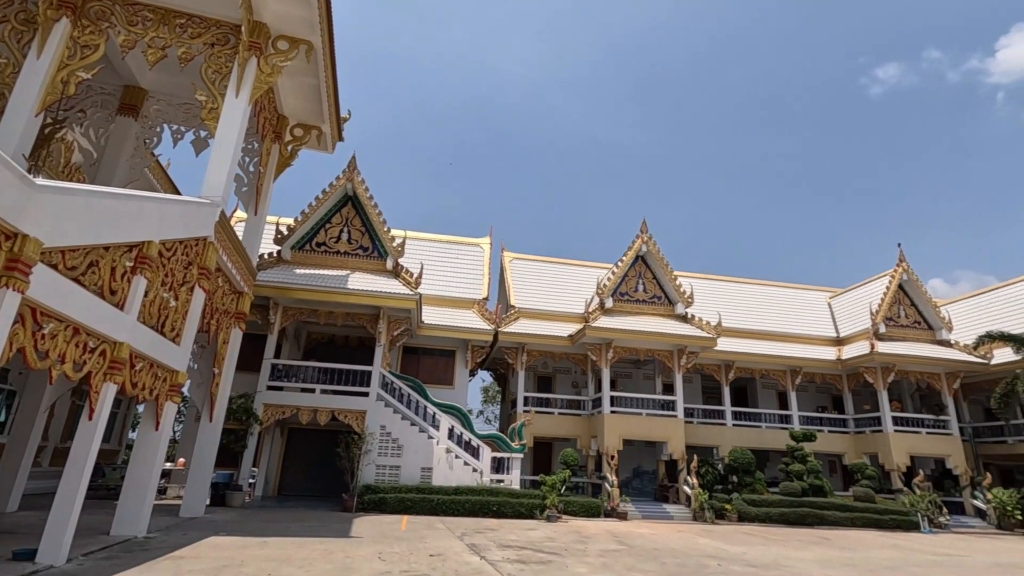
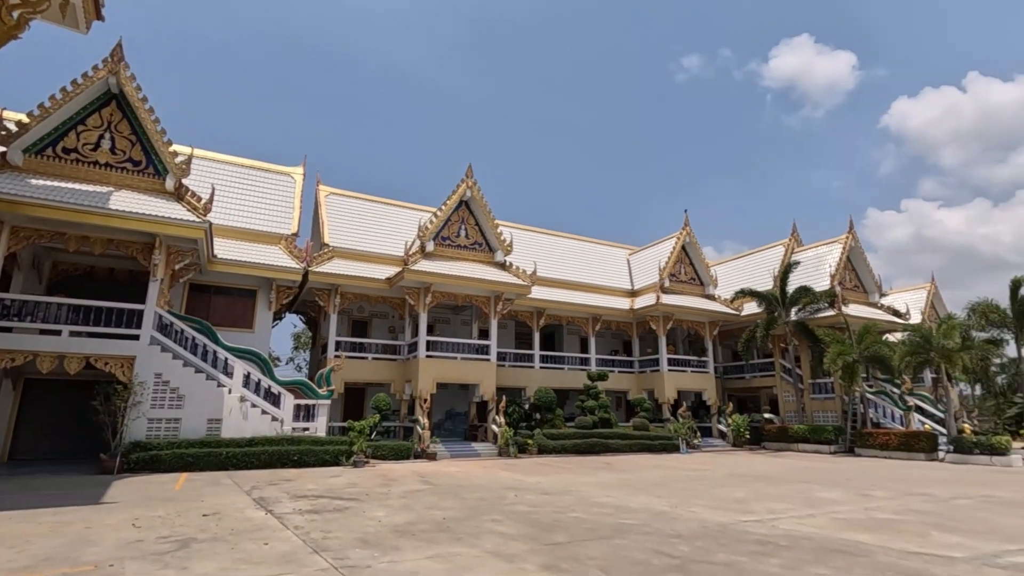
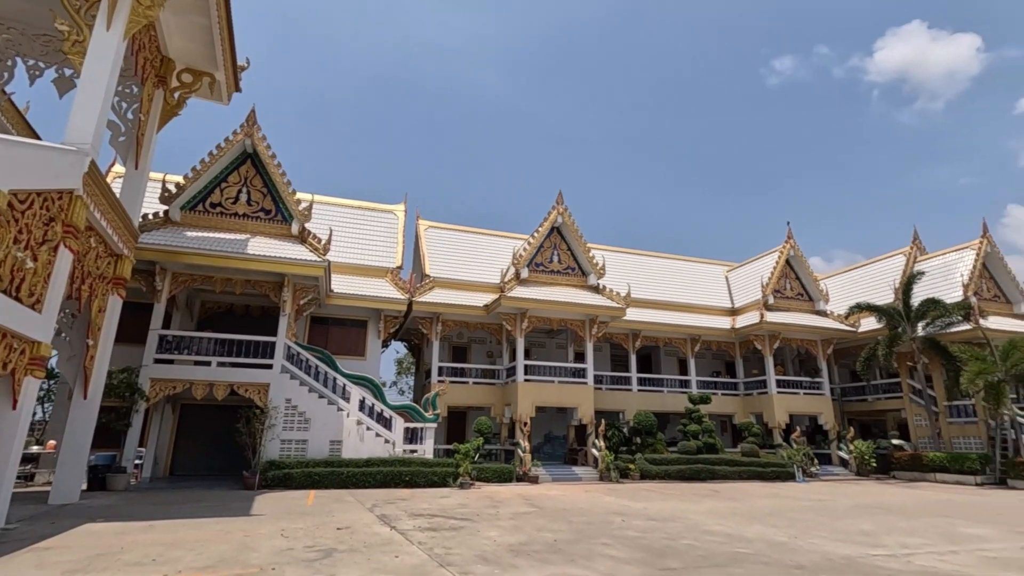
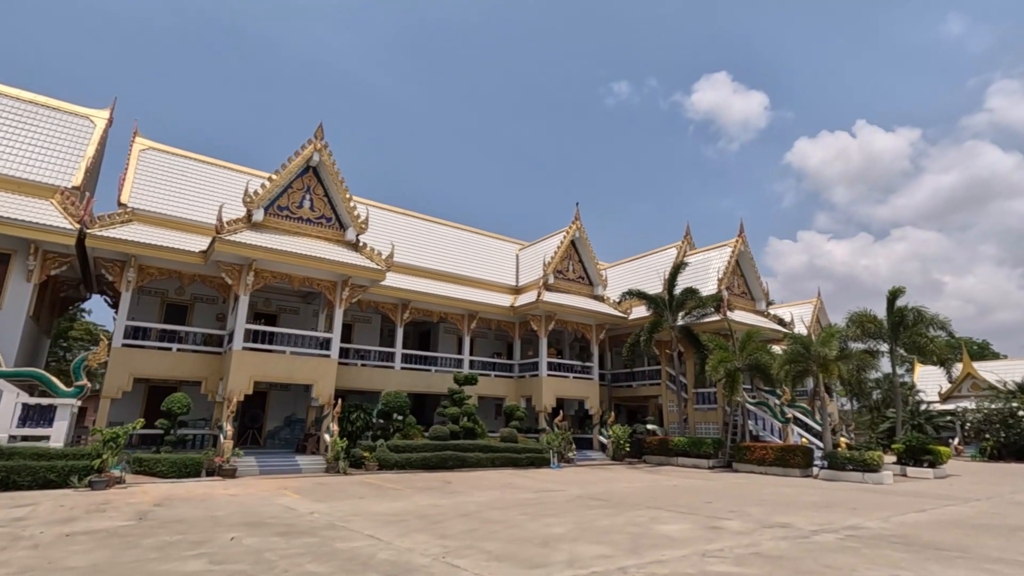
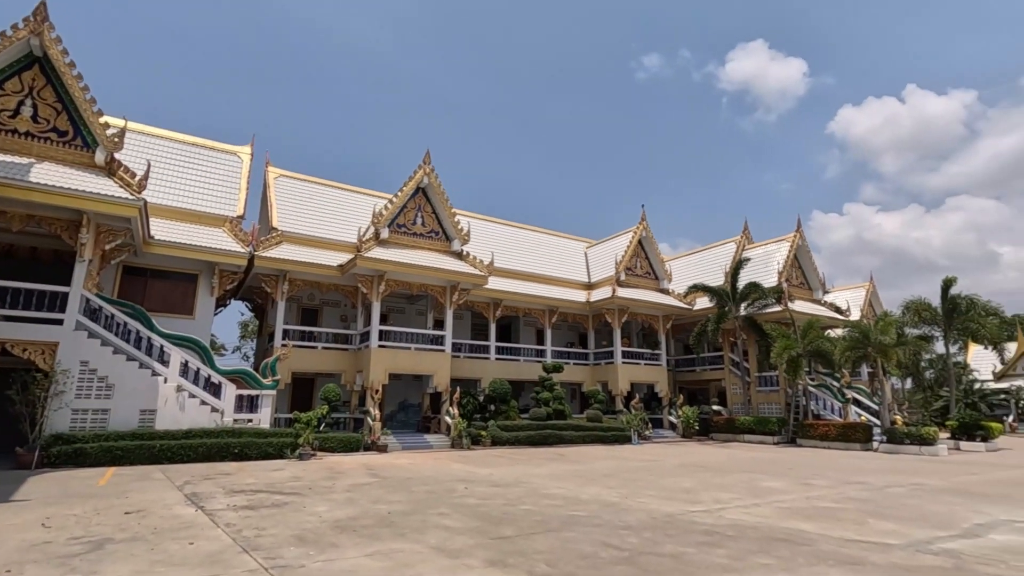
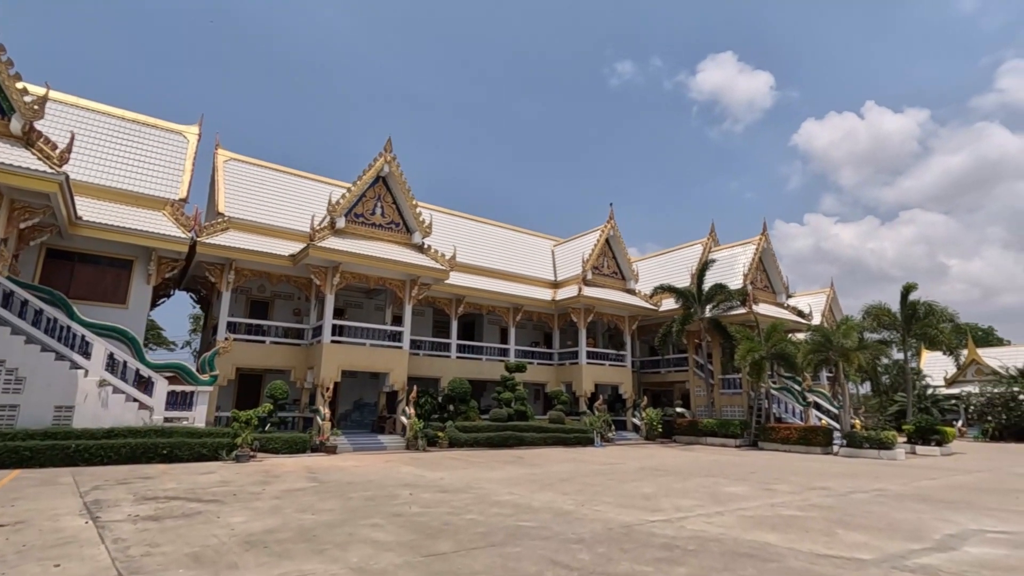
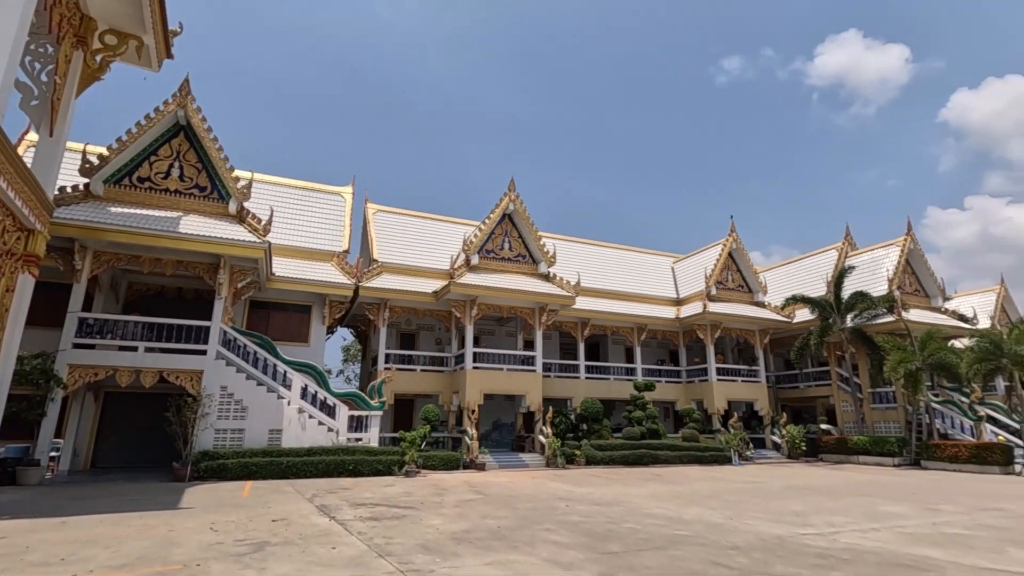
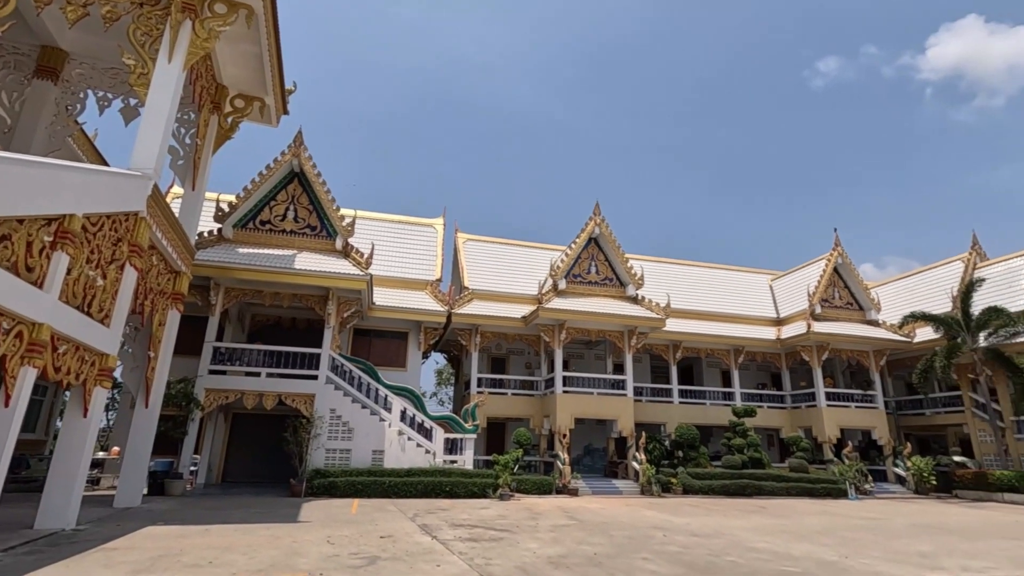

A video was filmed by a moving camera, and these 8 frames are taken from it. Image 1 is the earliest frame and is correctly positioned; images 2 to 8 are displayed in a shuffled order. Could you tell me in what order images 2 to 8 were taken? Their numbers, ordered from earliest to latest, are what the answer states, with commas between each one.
8, 3, 7, 2, 5, 6, 4
